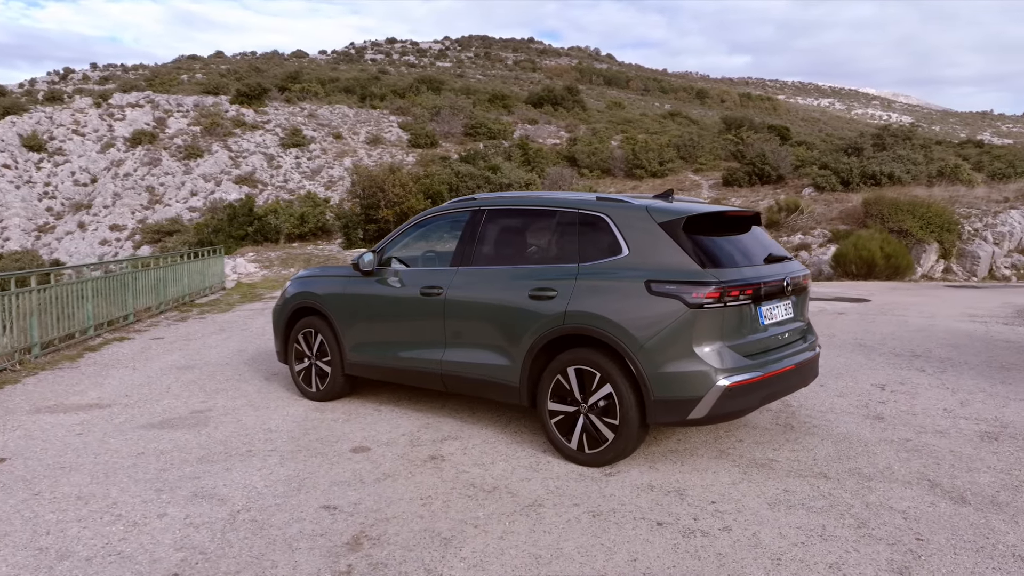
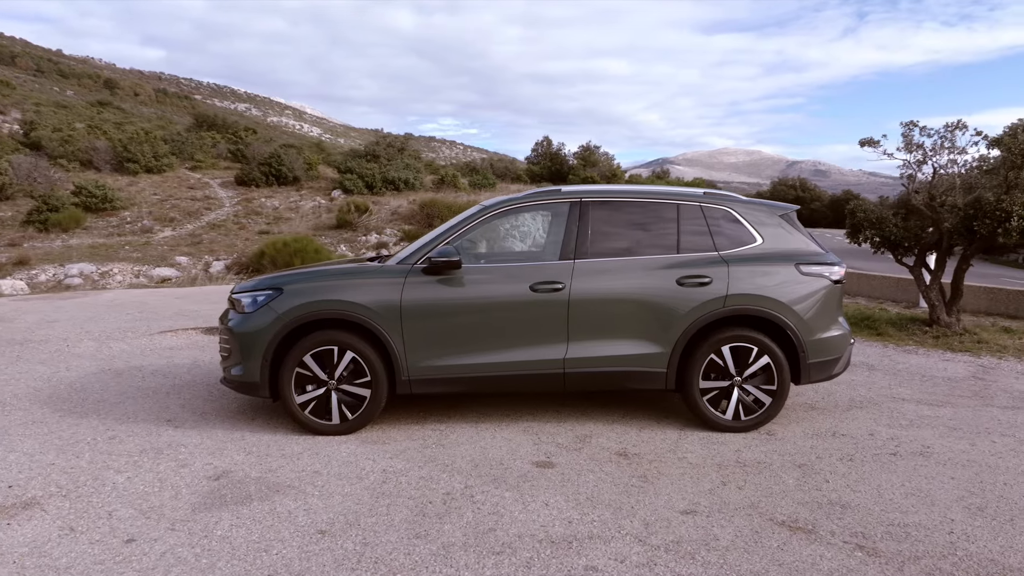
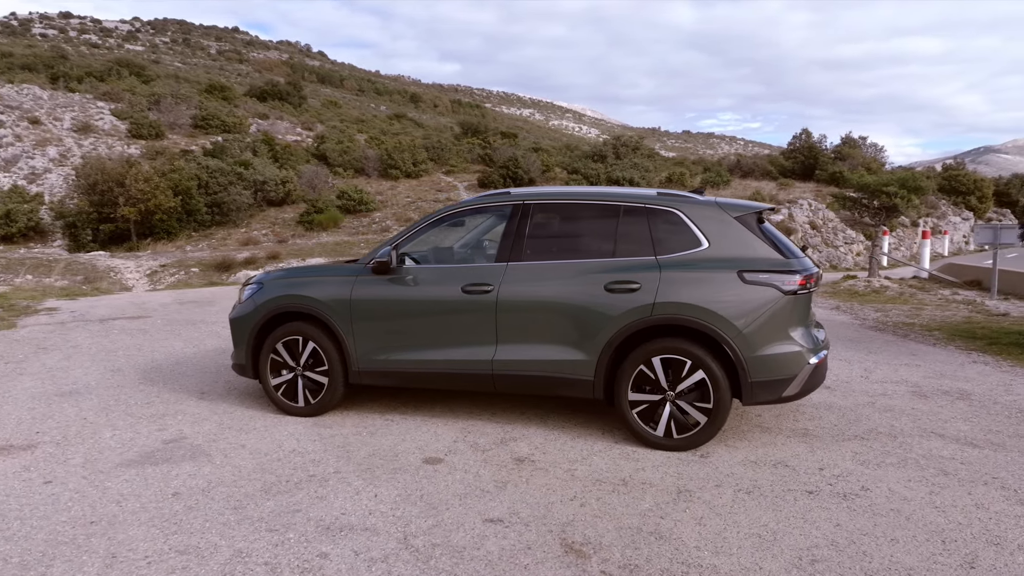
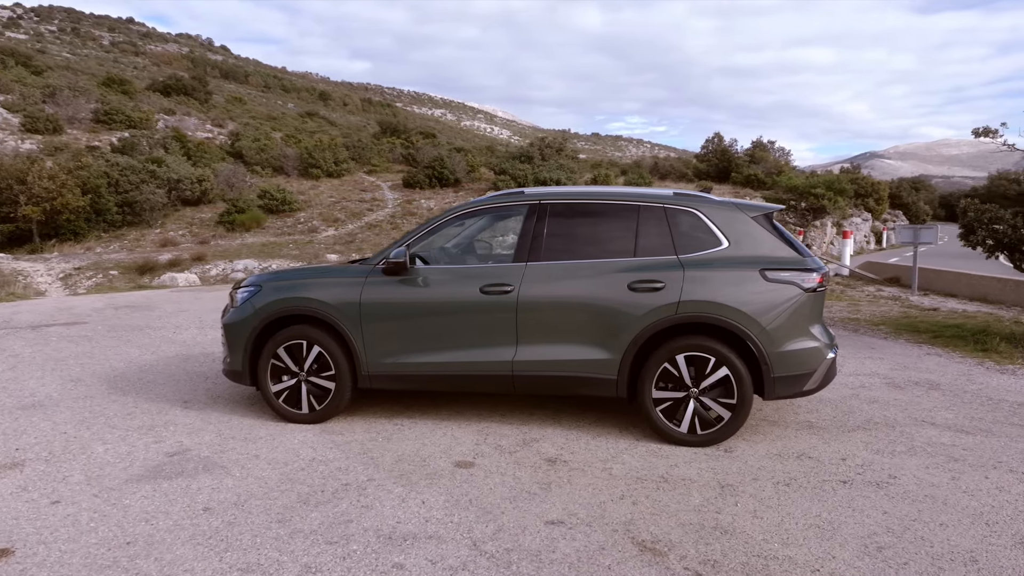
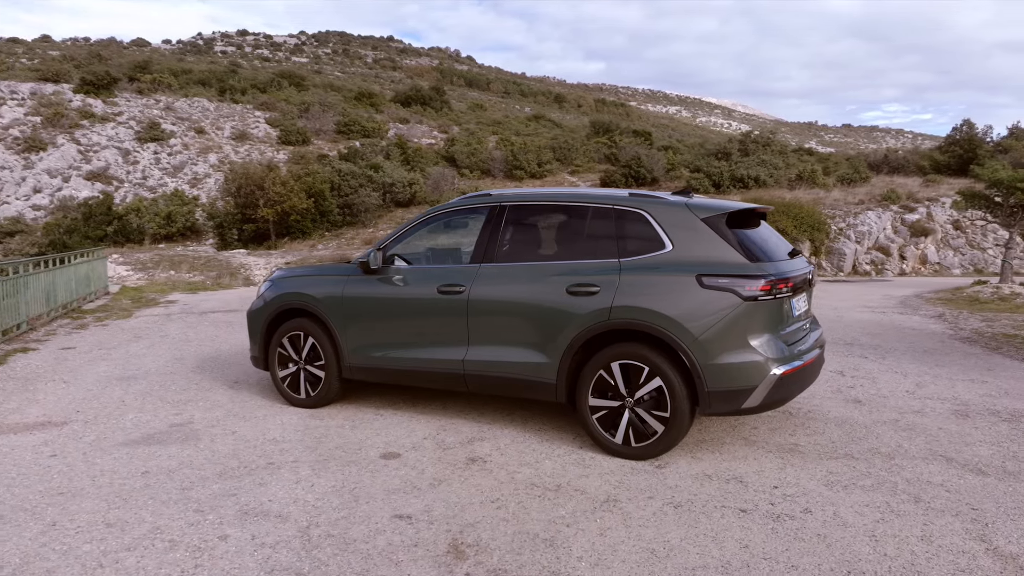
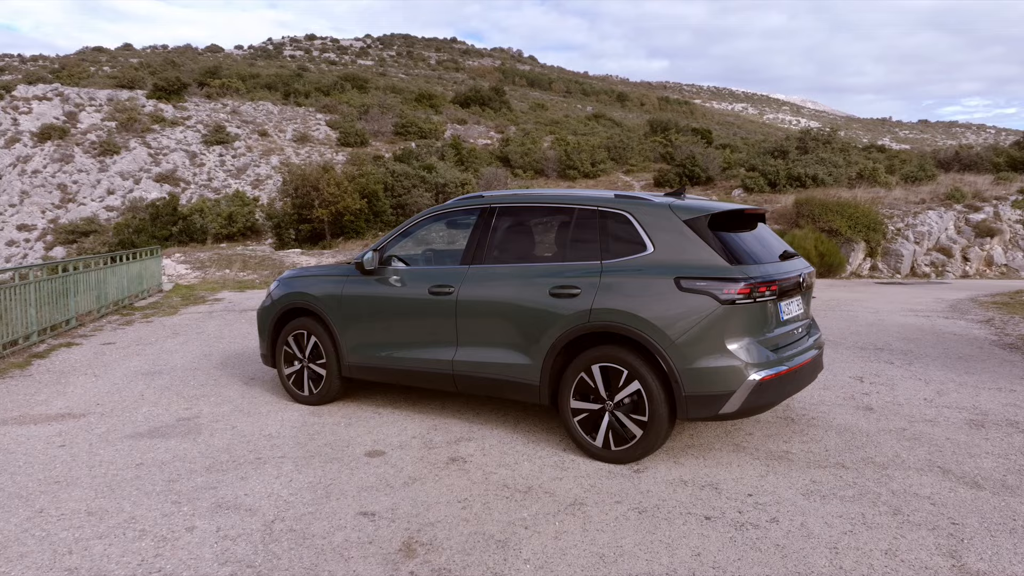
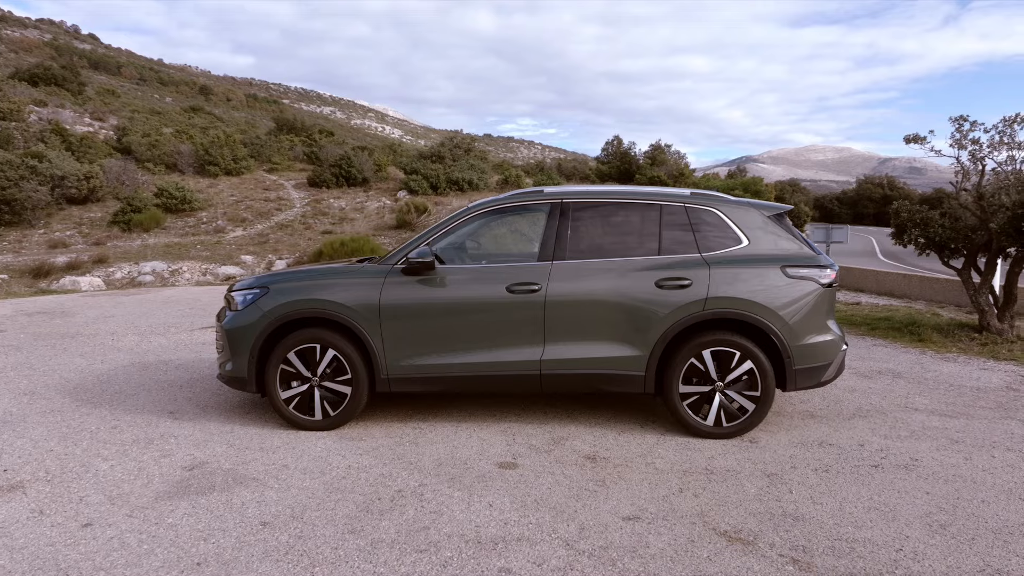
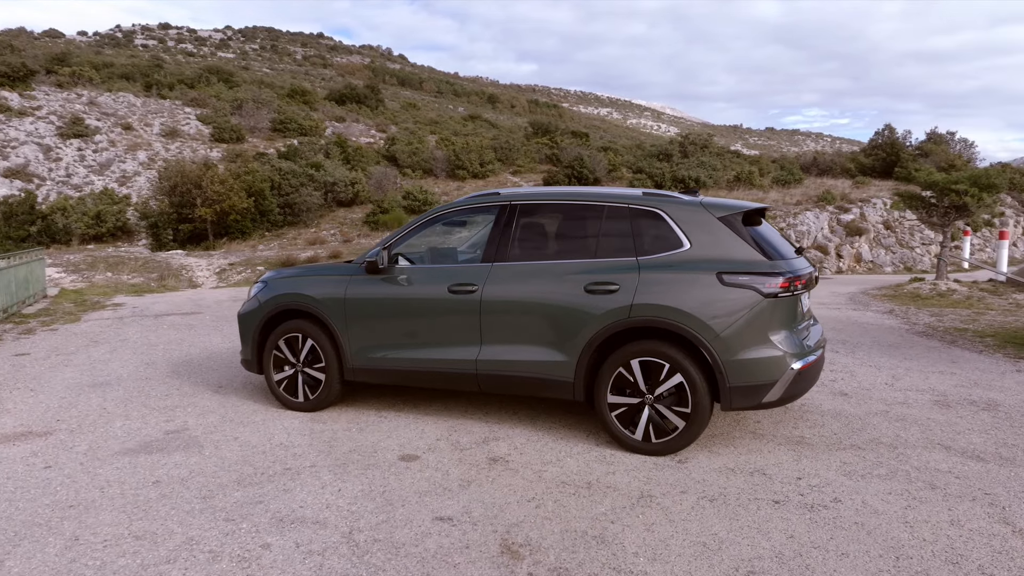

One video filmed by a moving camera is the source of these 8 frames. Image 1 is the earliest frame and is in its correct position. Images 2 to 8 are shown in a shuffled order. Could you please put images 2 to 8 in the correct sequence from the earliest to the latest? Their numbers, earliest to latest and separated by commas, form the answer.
6, 5, 8, 3, 4, 7, 2
